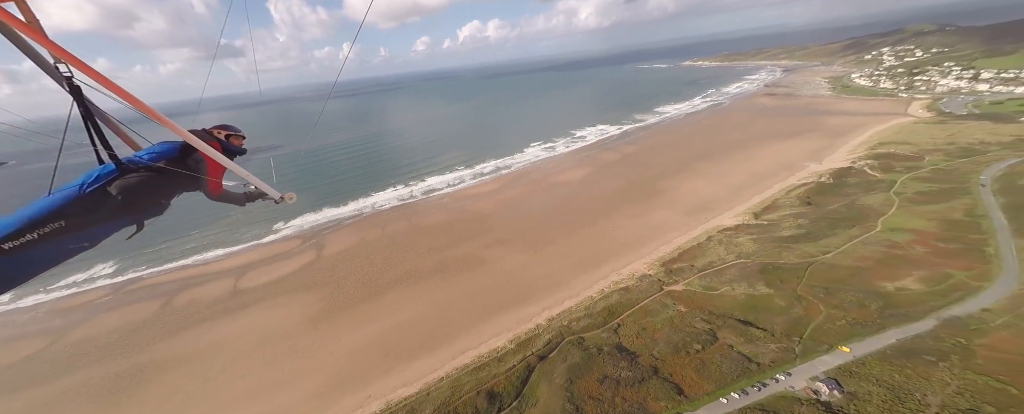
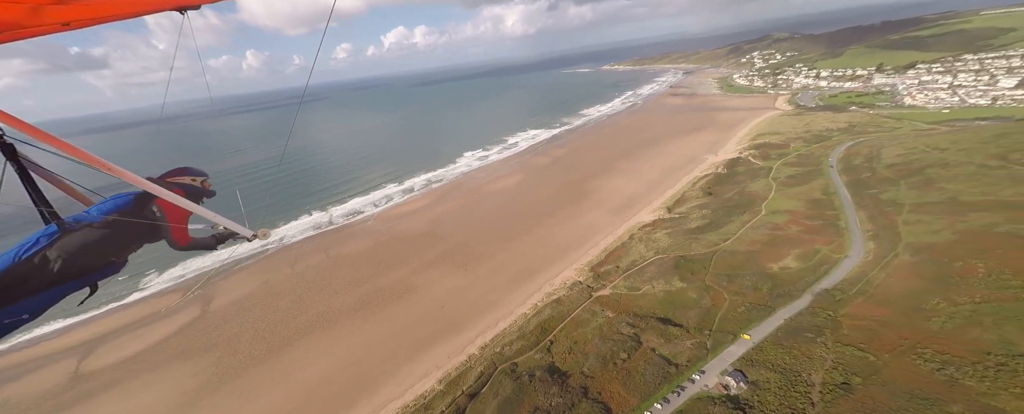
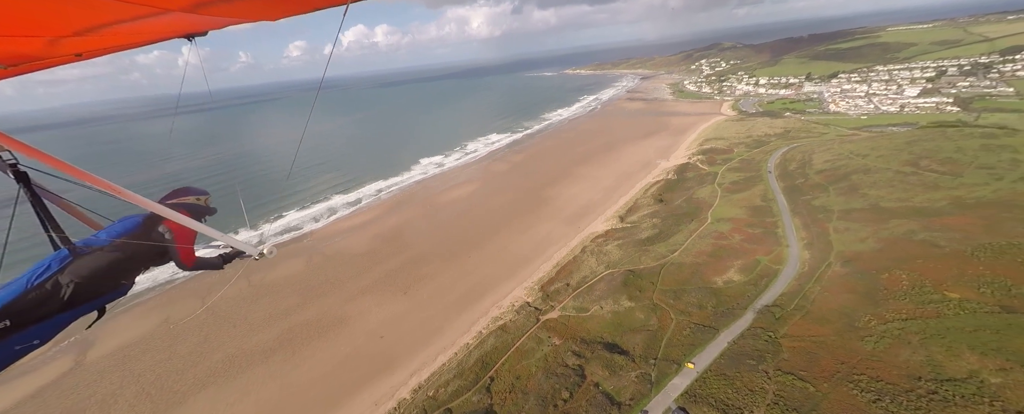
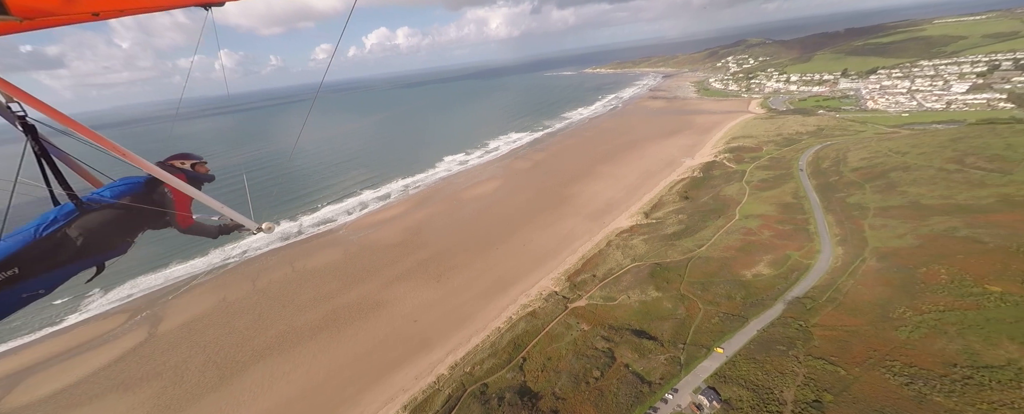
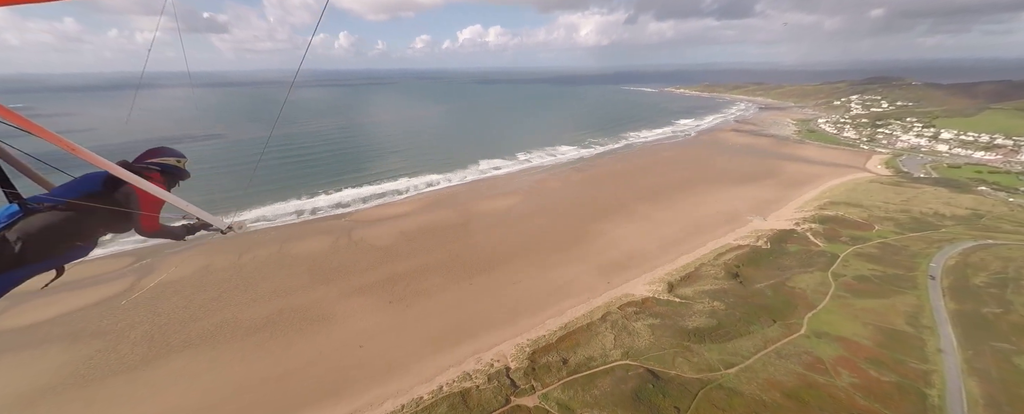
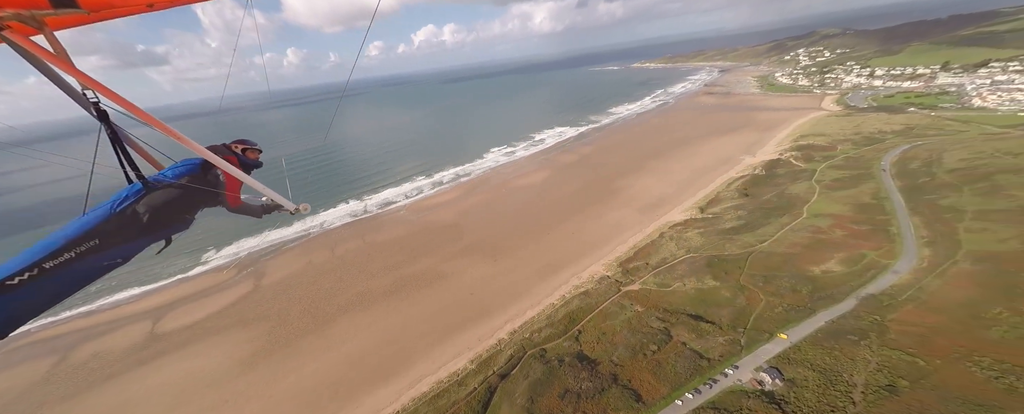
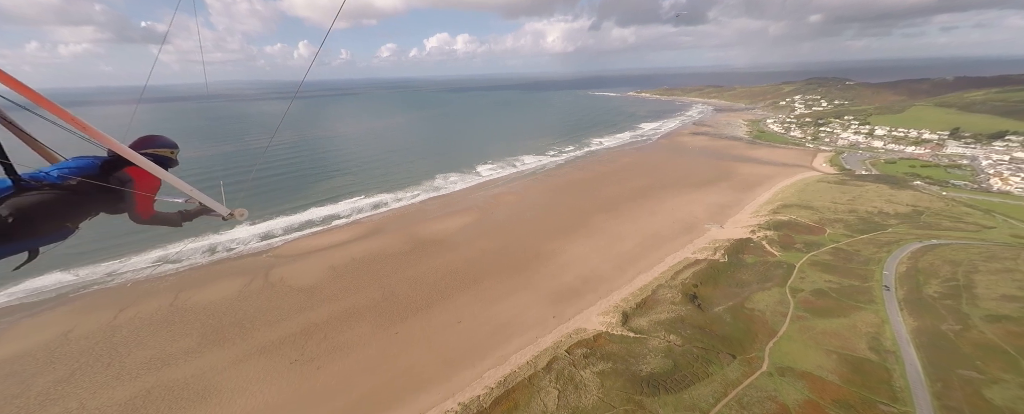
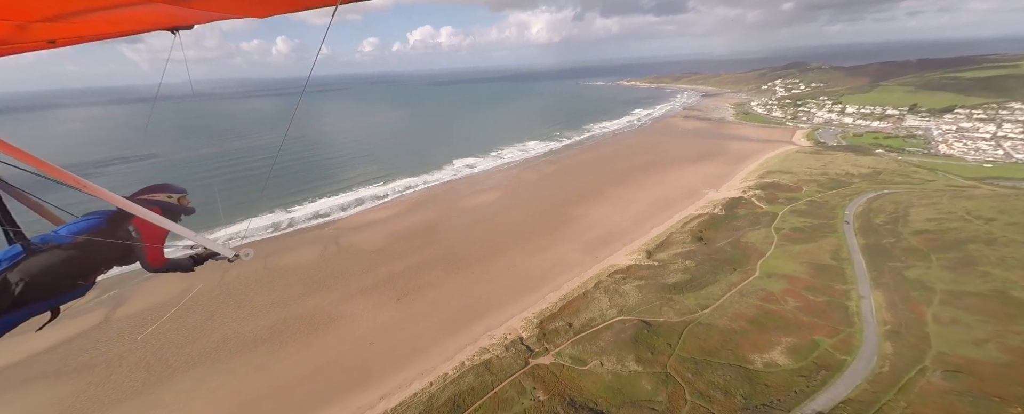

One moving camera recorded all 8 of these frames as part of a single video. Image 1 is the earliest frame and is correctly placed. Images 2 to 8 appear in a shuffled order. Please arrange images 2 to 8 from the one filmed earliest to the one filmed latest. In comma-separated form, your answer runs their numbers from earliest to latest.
6, 2, 4, 3, 8, 5, 7
